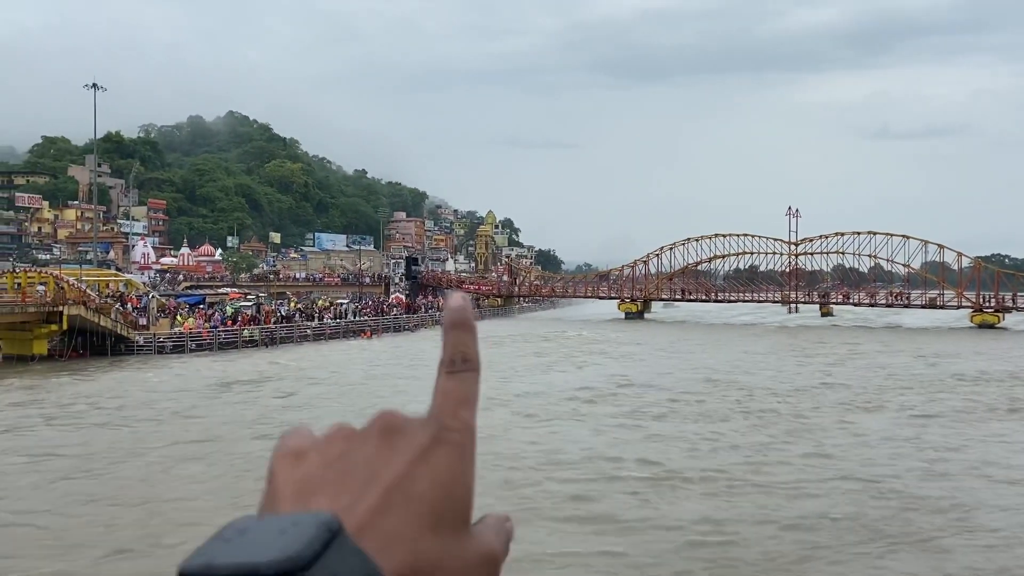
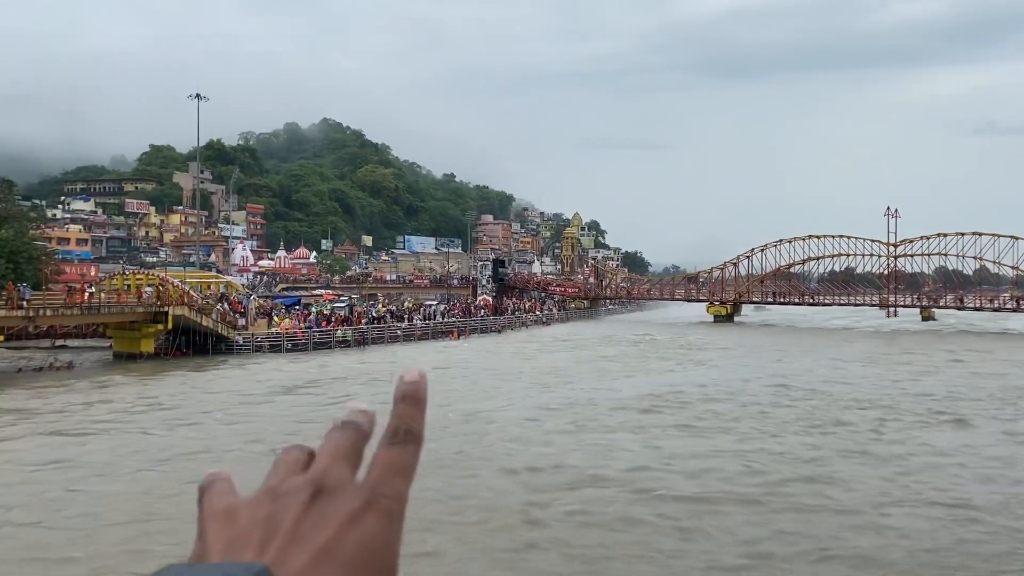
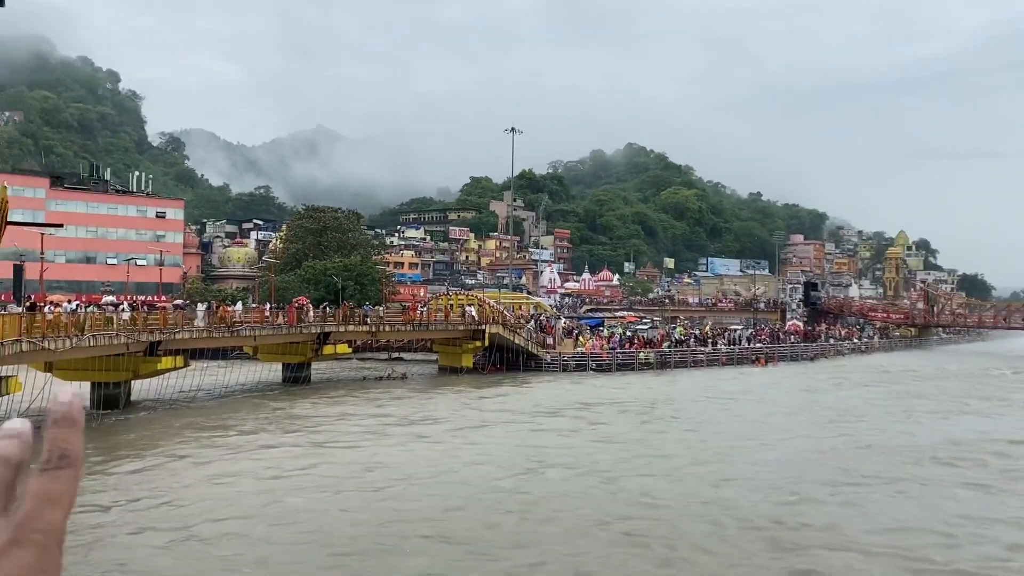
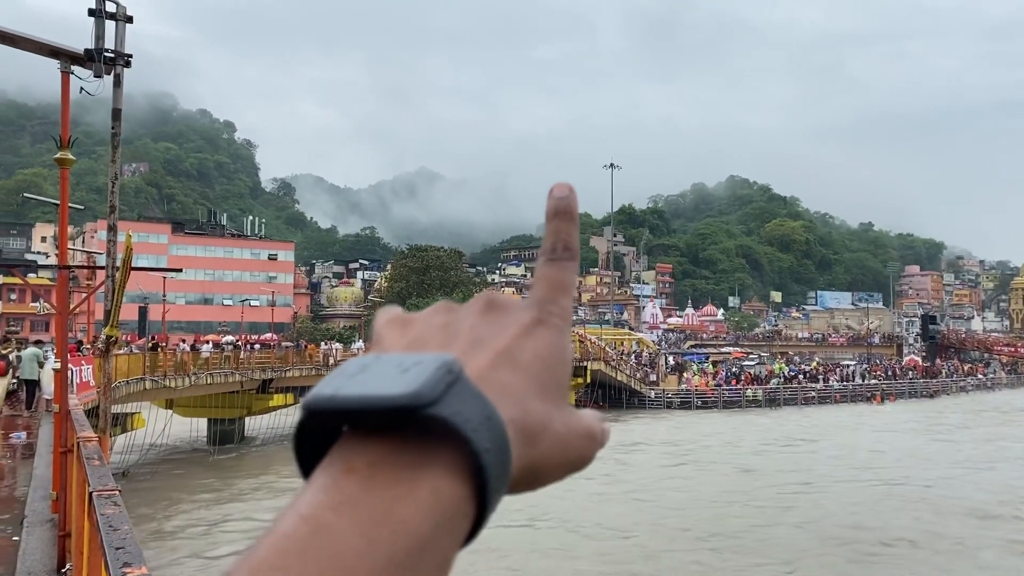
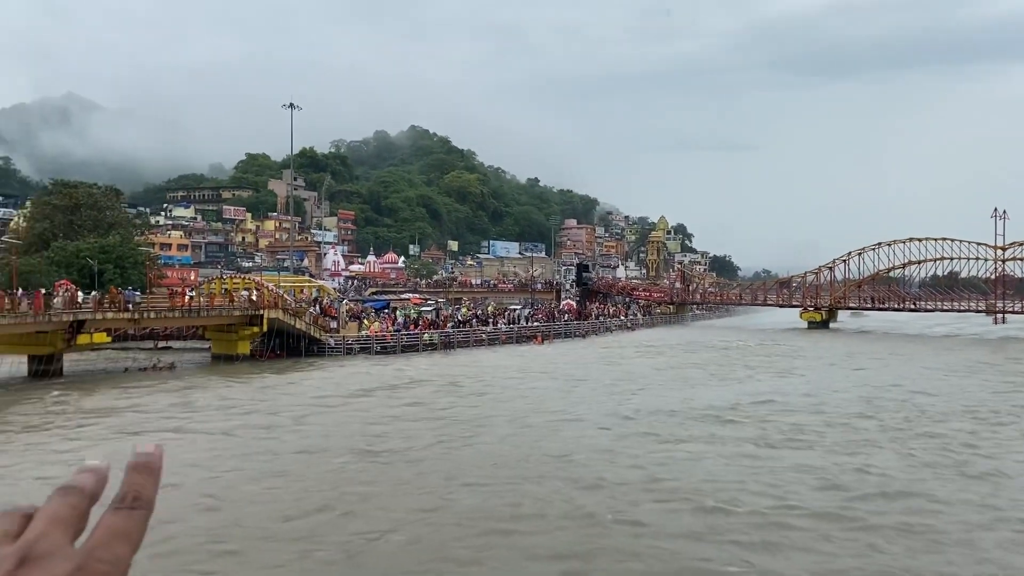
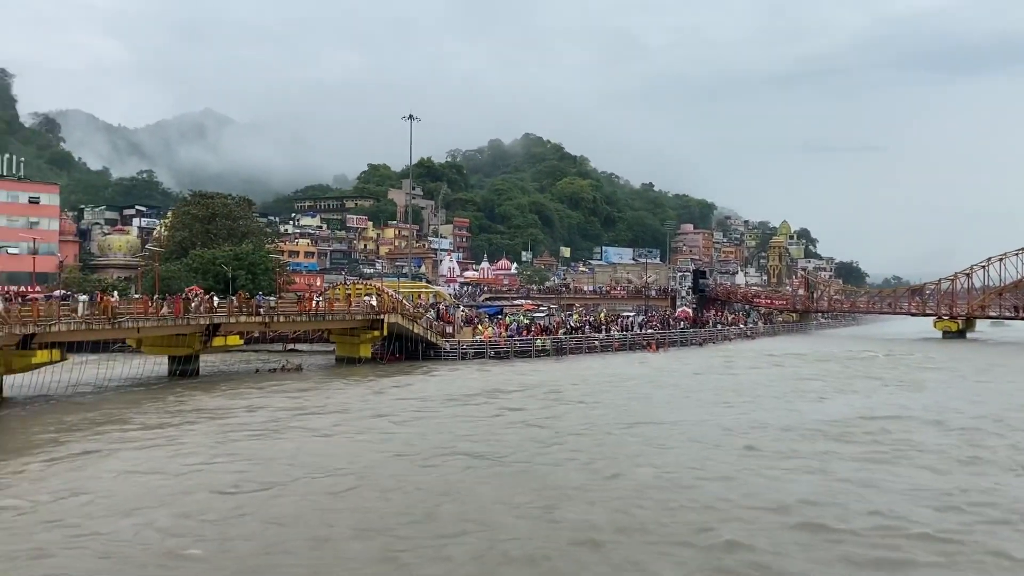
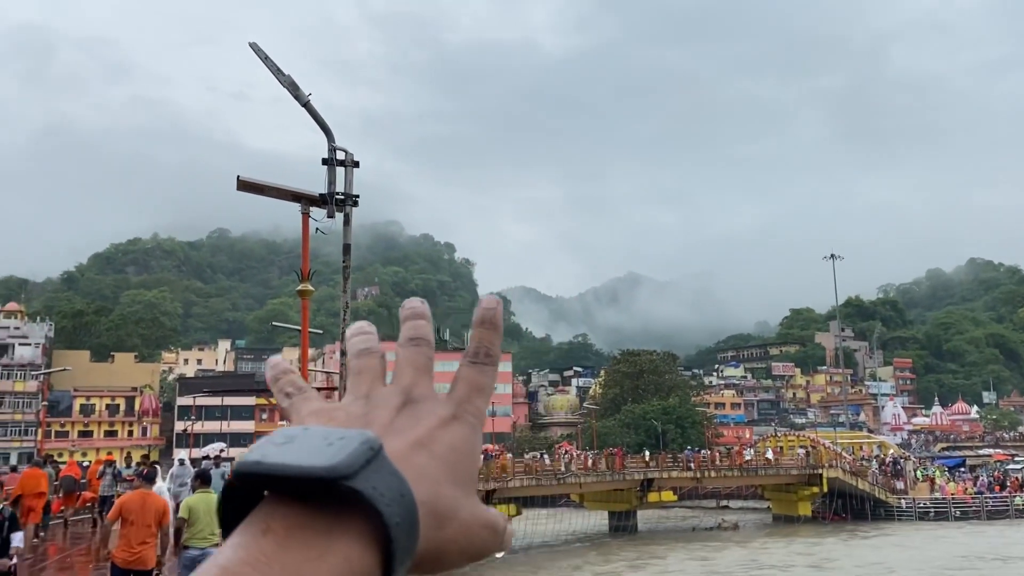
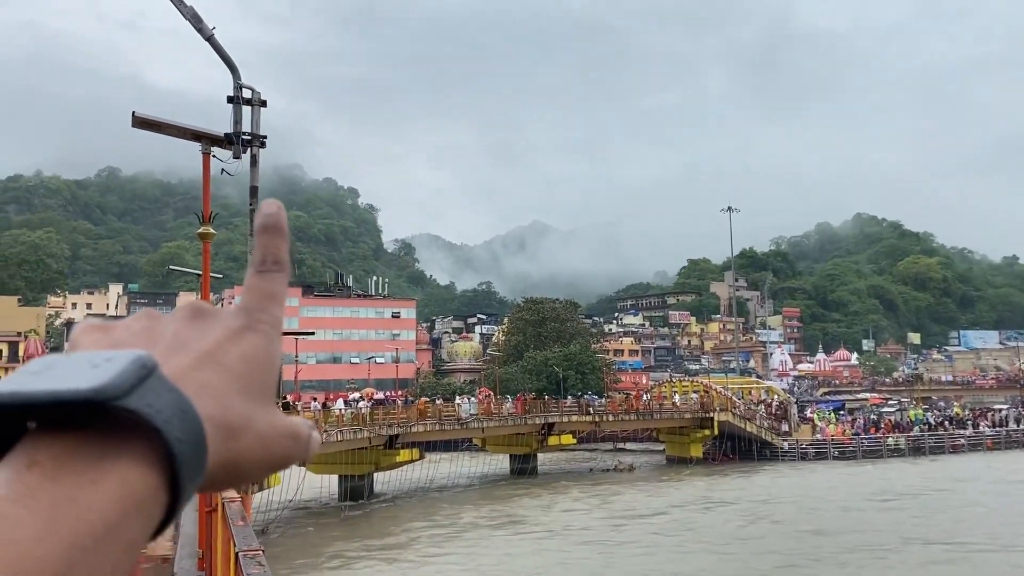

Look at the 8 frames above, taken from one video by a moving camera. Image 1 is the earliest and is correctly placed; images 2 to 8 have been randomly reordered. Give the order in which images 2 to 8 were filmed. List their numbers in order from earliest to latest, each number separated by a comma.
2, 5, 6, 3, 4, 8, 7
